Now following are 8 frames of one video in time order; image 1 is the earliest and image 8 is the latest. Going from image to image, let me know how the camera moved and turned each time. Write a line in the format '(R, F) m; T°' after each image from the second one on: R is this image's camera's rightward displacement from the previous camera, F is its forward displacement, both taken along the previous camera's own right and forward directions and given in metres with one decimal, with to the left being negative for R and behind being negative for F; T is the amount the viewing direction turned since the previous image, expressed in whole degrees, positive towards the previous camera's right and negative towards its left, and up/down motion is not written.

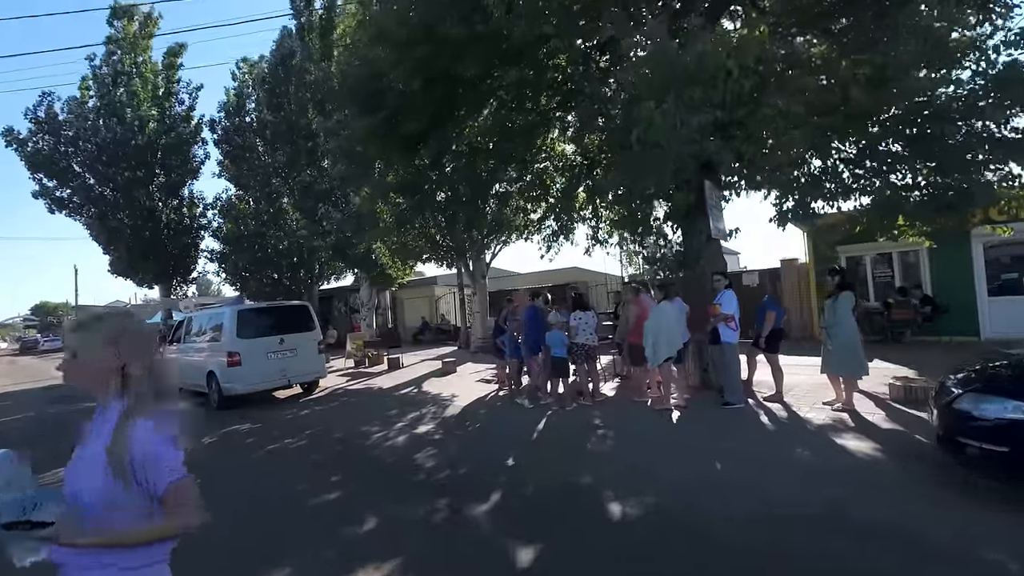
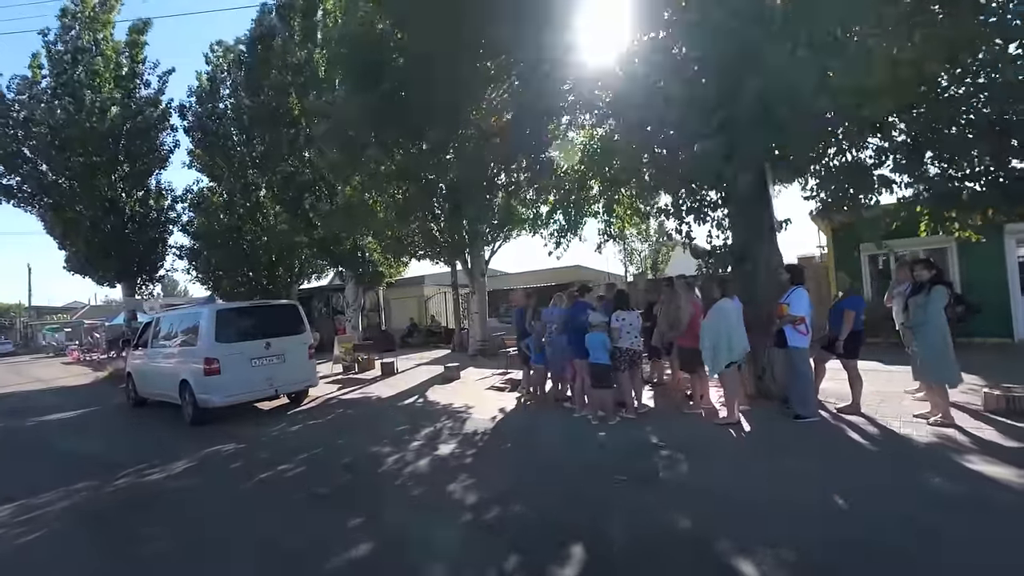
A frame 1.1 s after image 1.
(-0.9, +1.3) m; +3°
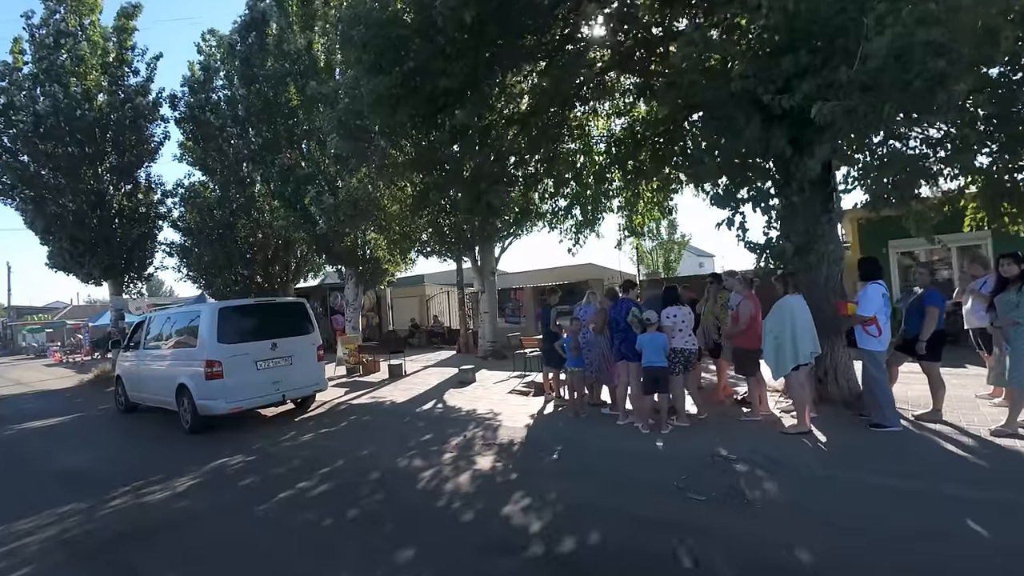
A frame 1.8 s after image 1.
(-0.8, +0.8) m; +1°
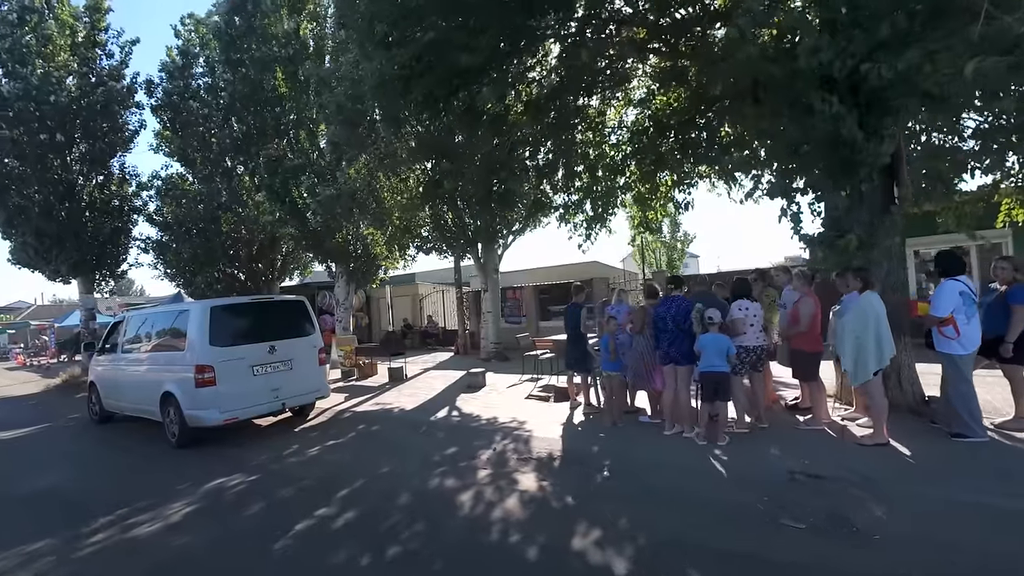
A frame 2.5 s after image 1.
(-0.8, +0.8) m; +2°
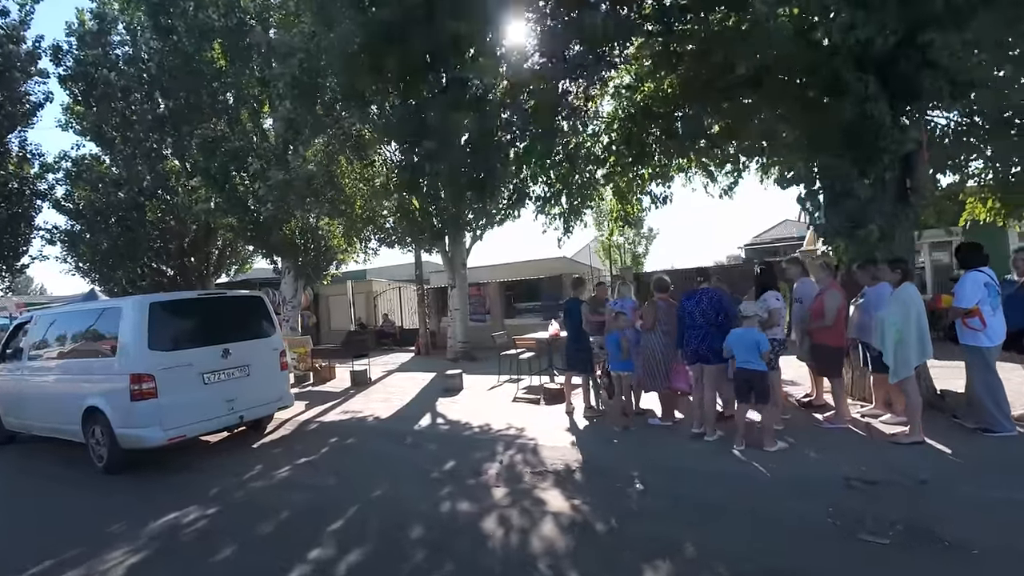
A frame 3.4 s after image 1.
(-0.9, +0.8) m; +7°
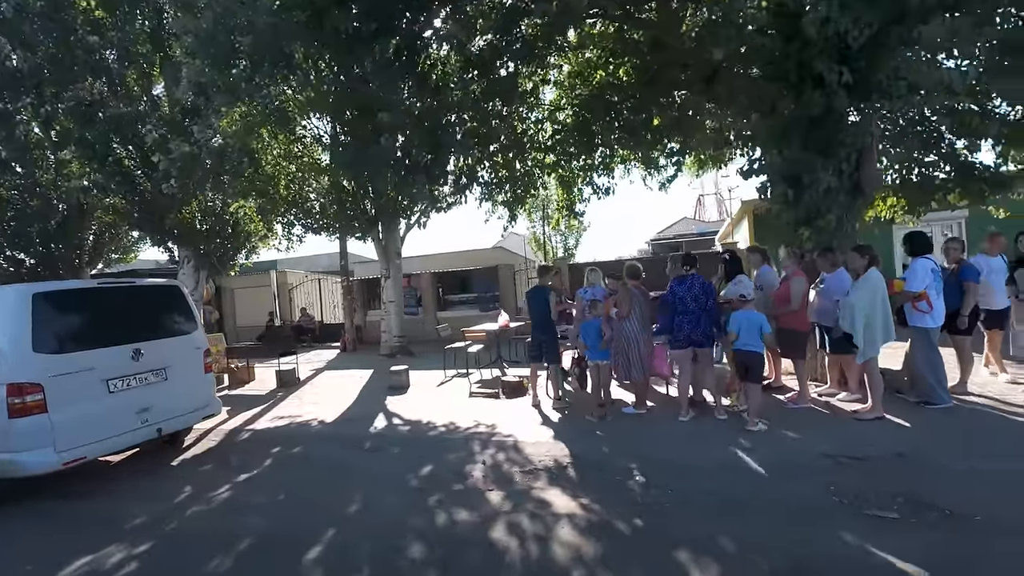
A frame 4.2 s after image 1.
(-0.9, +0.6) m; +10°
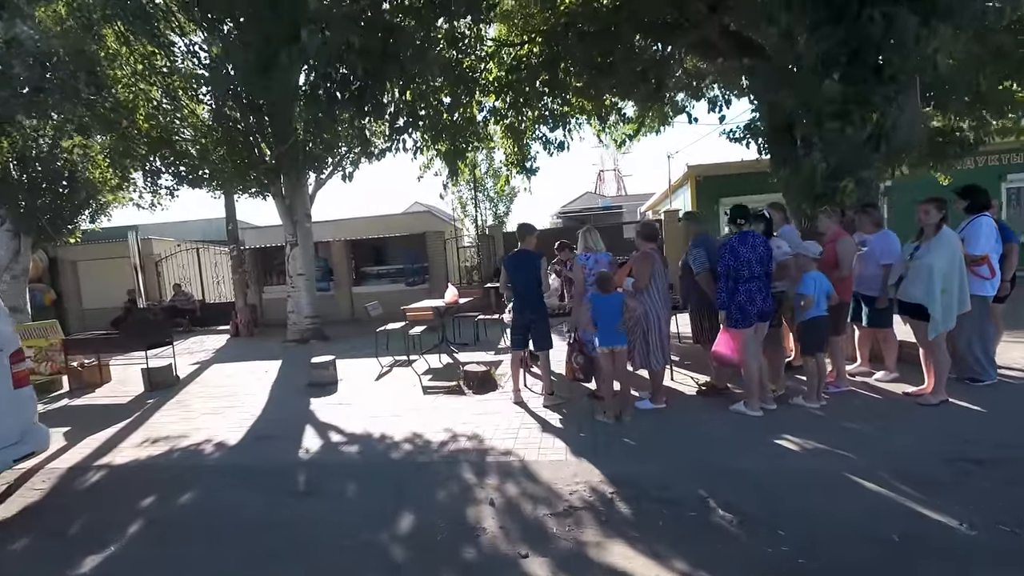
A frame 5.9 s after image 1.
(-1.0, +2.0) m; +12°
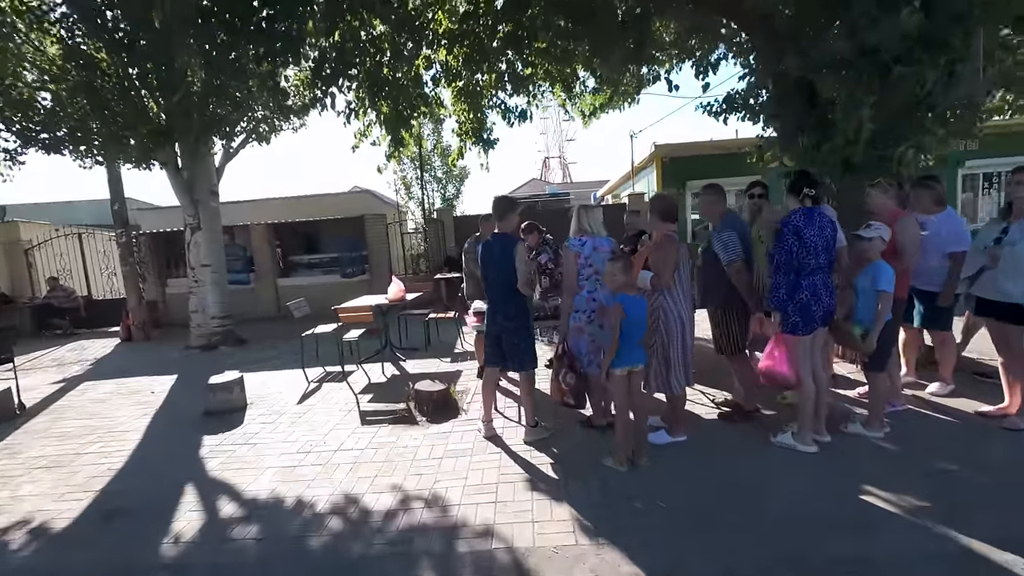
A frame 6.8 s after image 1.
(-0.2, +1.6) m; +7°
